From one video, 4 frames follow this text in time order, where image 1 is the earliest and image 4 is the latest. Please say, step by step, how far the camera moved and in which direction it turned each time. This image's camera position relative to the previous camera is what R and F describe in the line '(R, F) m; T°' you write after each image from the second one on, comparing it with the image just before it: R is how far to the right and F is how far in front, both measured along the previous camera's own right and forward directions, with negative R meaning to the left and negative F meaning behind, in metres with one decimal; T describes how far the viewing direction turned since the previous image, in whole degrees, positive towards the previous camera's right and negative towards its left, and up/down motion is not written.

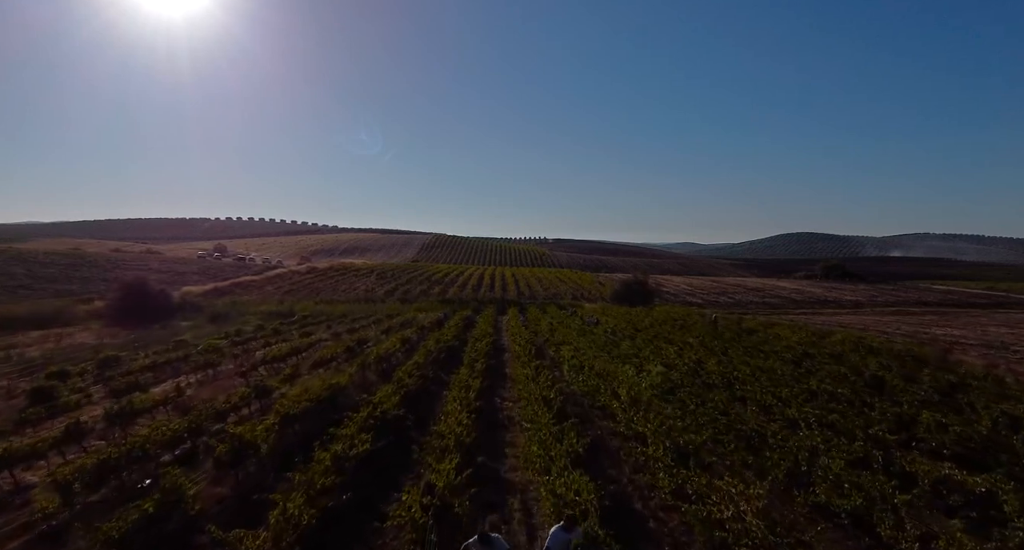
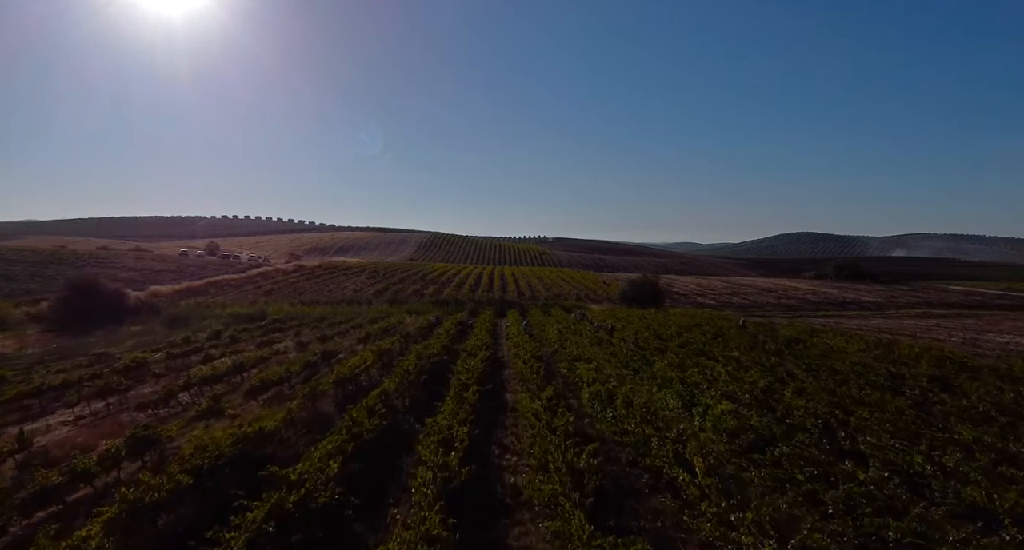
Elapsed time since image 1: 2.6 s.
(-0.1, +4.9) m; 0°
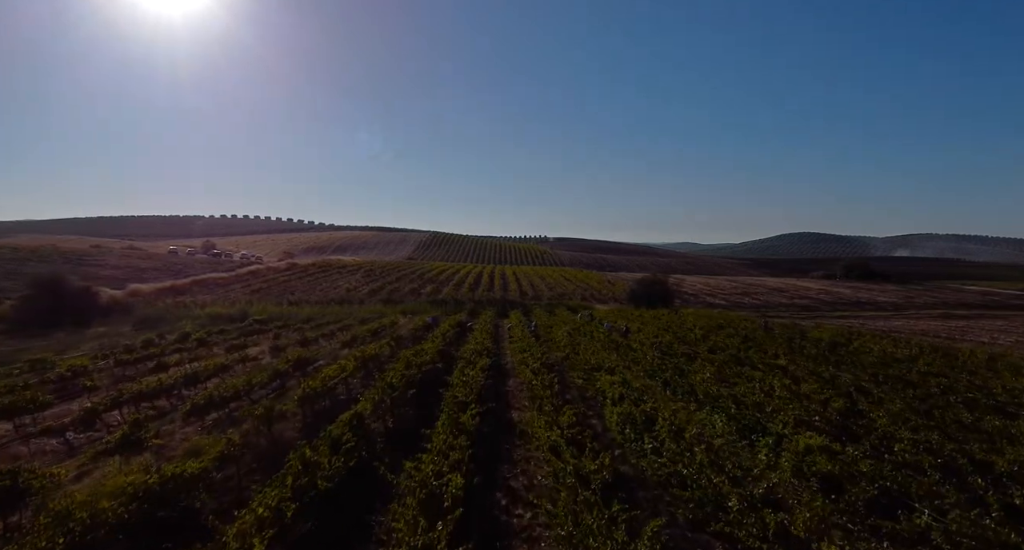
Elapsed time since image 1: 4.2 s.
(-0.2, +3.0) m; 0°
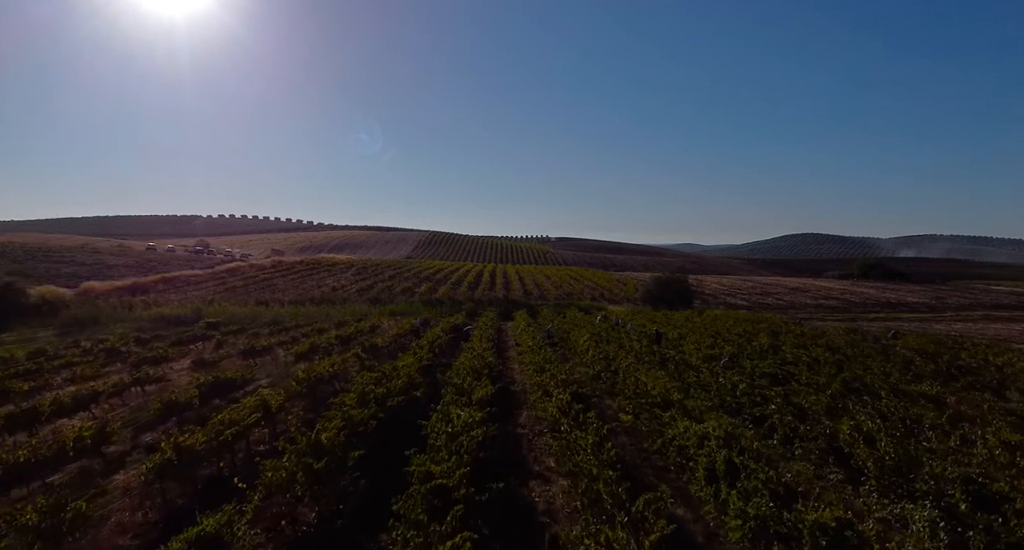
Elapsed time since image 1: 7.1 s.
(-0.3, +5.6) m; 0°
